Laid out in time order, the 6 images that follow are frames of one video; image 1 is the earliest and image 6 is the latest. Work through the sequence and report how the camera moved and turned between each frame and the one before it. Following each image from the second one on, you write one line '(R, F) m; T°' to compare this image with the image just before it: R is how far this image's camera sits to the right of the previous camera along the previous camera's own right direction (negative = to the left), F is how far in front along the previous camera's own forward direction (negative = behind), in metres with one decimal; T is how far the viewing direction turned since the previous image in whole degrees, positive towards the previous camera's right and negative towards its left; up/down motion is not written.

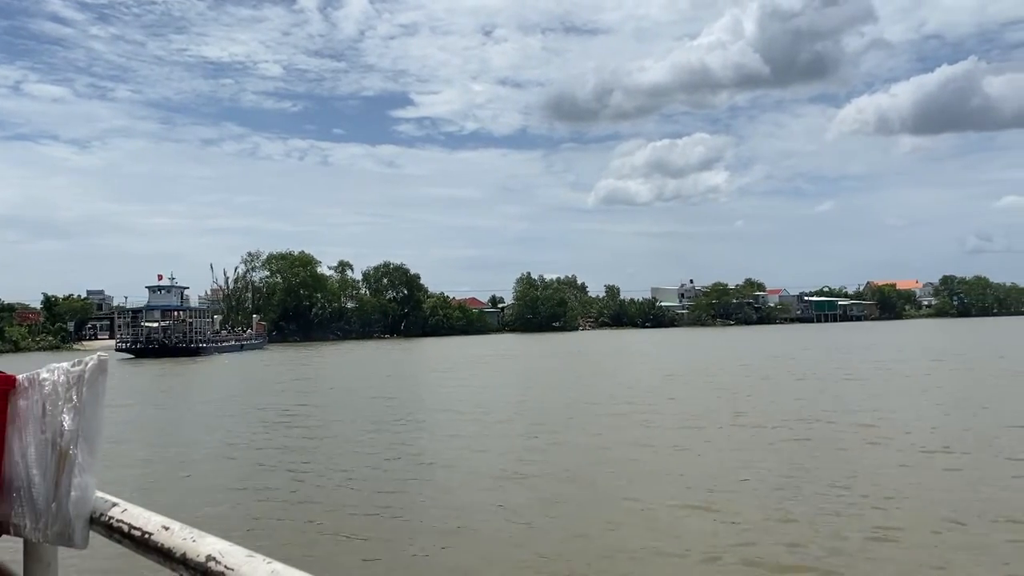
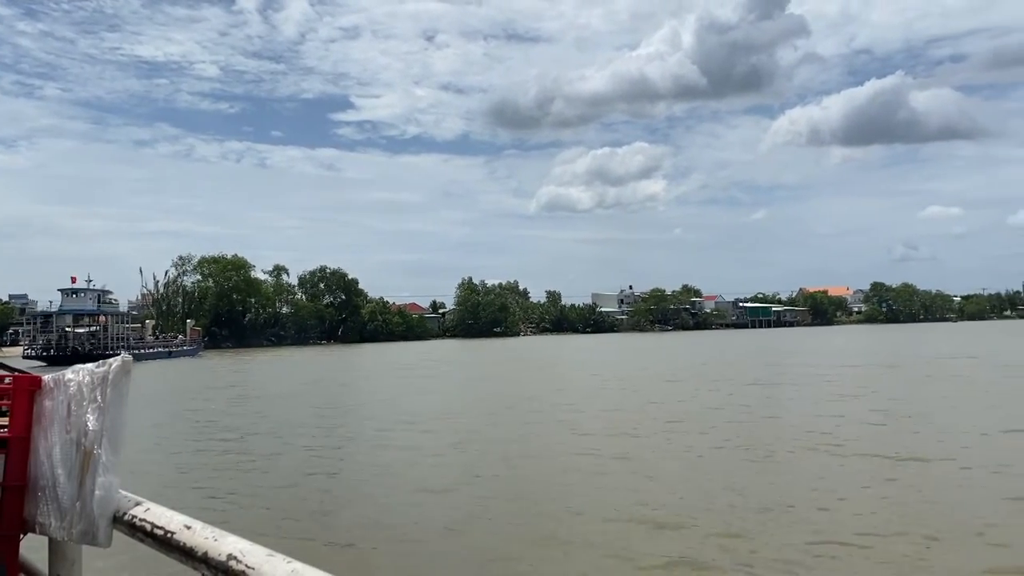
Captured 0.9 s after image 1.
(-0.1, -0.2) m; +4°
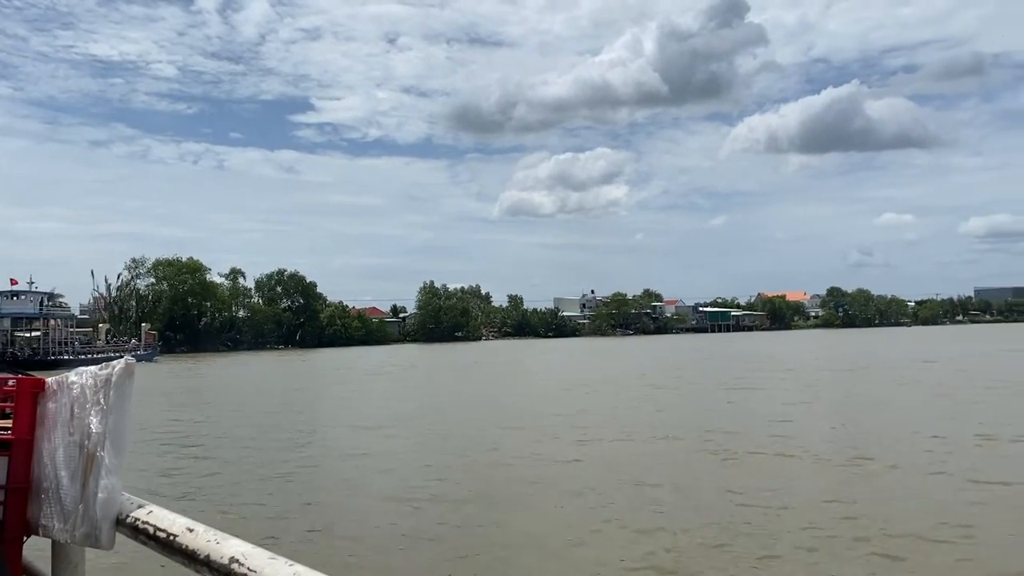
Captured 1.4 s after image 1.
(-1.0, +0.1) m; +3°
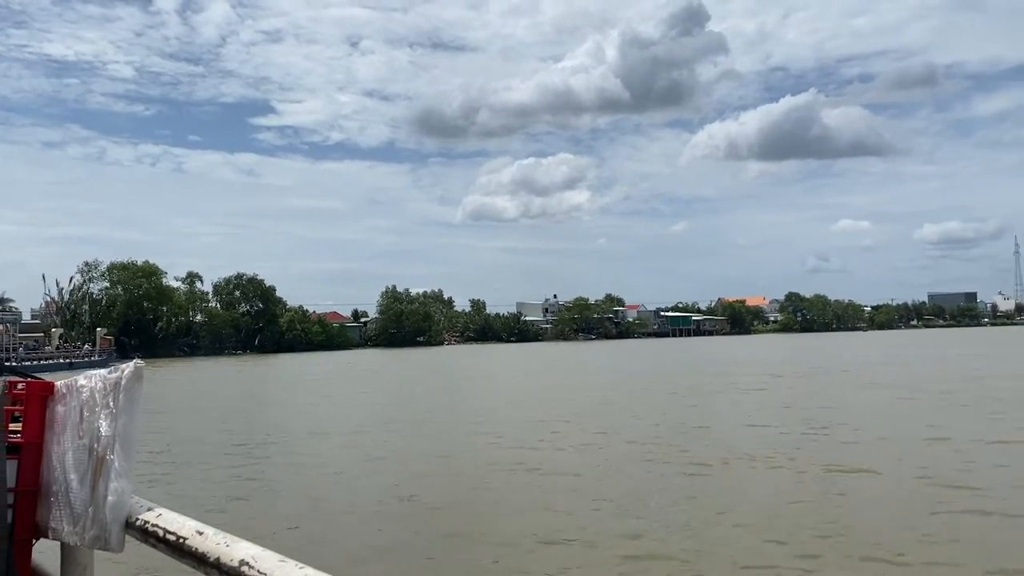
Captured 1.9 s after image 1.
(-0.8, -0.5) m; +3°
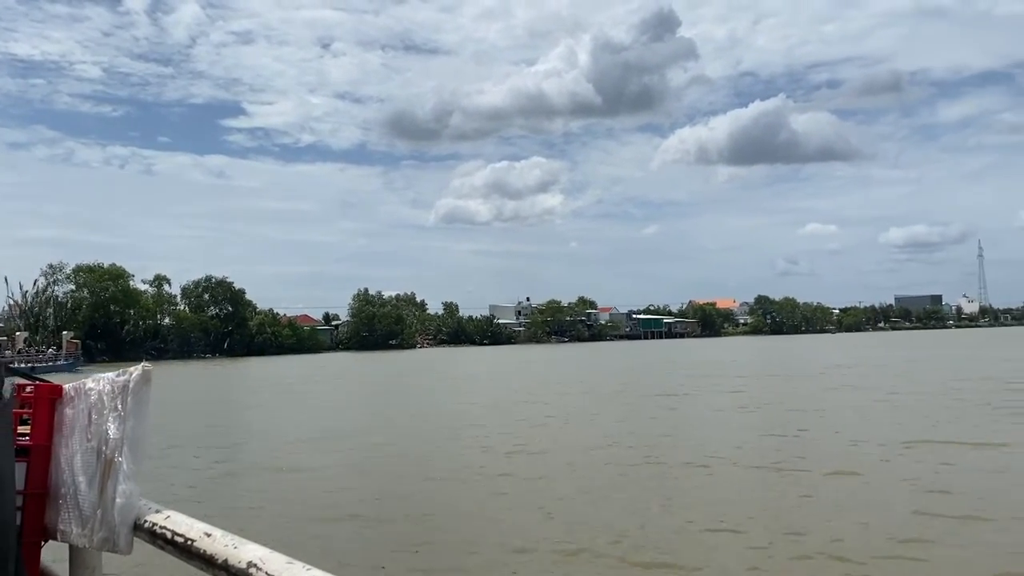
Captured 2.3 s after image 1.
(-0.5, -0.6) m; +2°
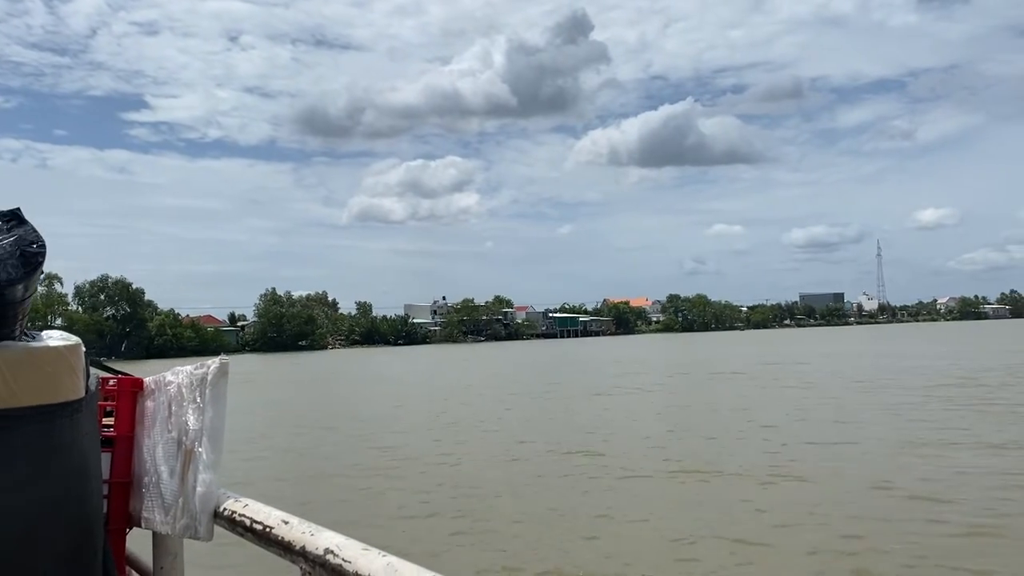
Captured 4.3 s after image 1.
(-3.0, -1.2) m; +6°
